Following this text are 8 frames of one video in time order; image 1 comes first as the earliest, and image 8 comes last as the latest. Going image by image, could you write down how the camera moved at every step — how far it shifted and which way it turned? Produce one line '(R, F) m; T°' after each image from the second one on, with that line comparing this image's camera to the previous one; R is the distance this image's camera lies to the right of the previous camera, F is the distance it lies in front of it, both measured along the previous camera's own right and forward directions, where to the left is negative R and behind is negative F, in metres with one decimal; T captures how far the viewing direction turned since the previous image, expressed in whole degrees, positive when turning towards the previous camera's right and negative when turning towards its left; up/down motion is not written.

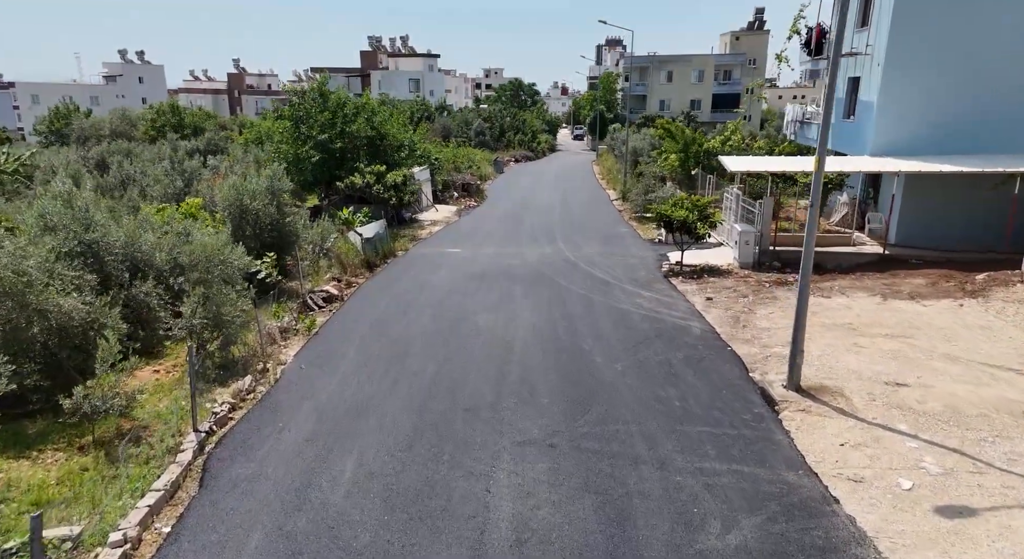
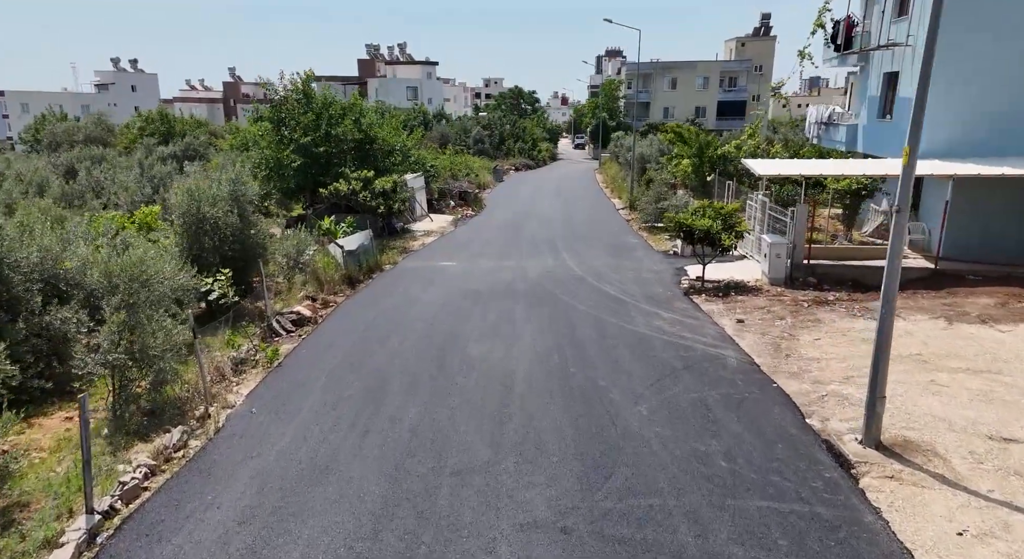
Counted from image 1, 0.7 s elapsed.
(0.0, +2.0) m; 0°
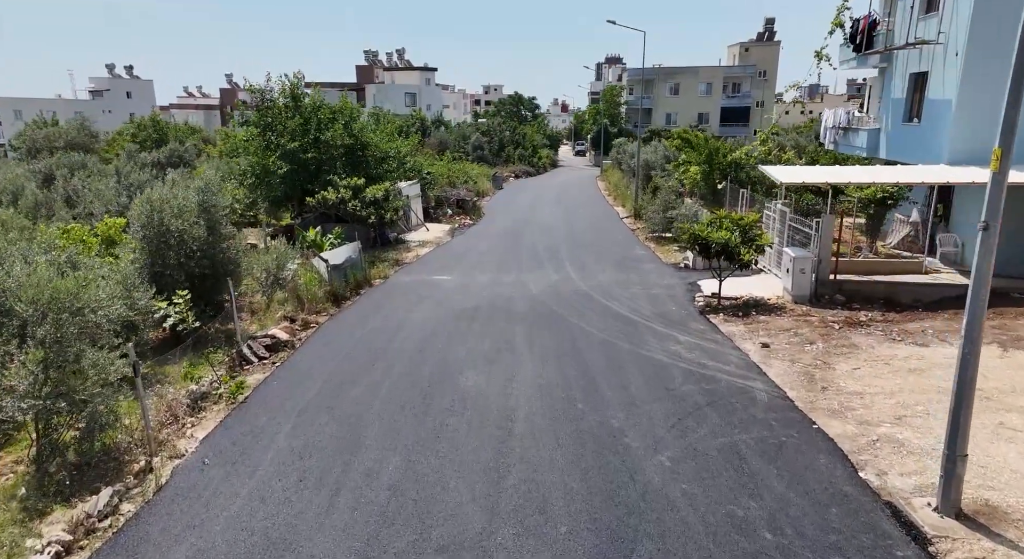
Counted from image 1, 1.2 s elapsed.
(0.0, +1.3) m; 0°
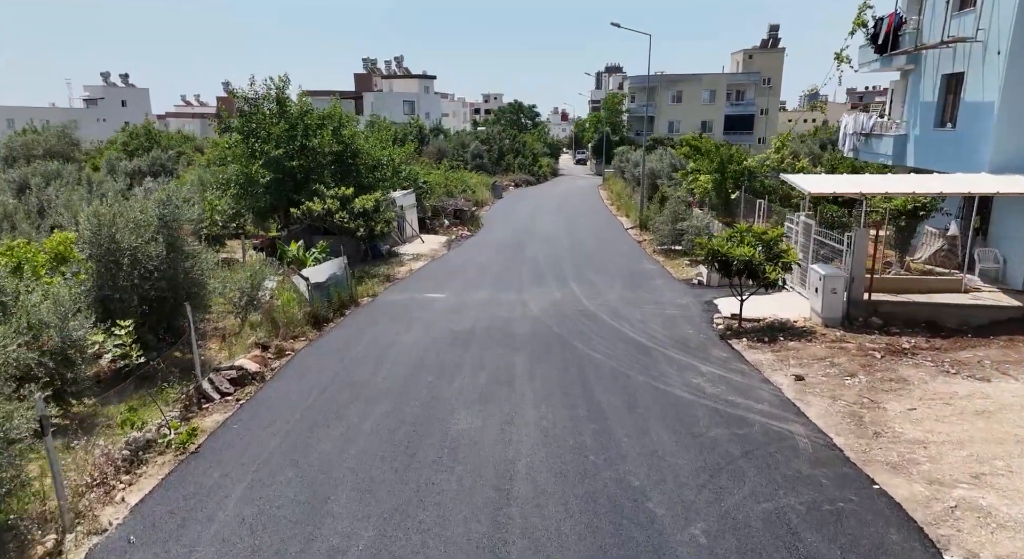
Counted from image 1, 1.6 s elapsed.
(0.0, +1.3) m; 0°
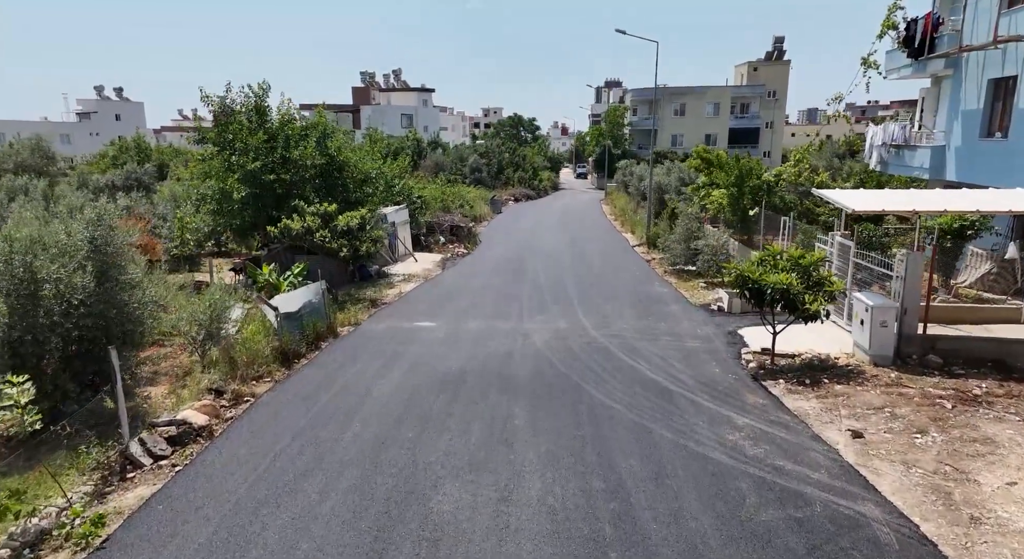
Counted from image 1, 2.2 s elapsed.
(0.0, +1.7) m; 0°
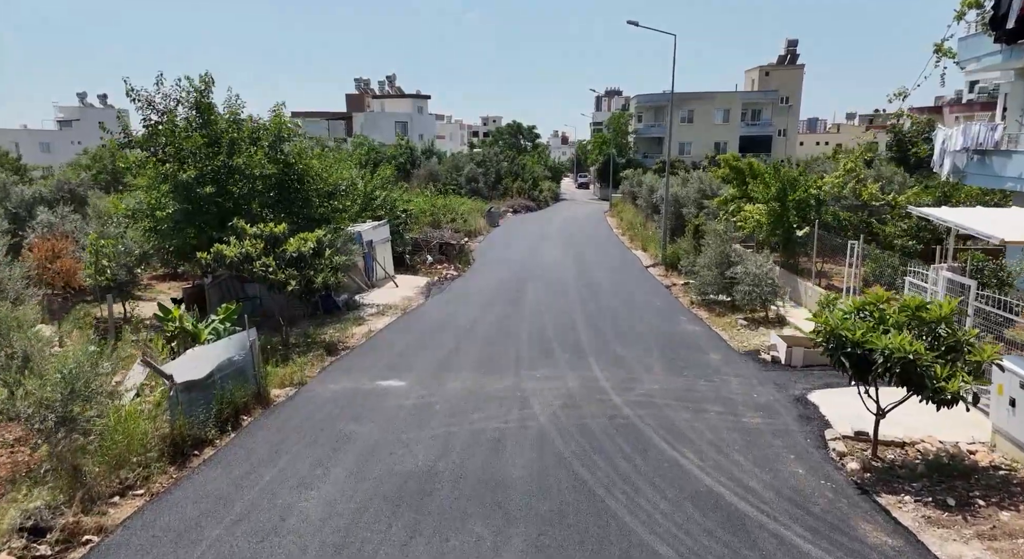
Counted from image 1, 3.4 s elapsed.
(+0.1, +3.4) m; 0°
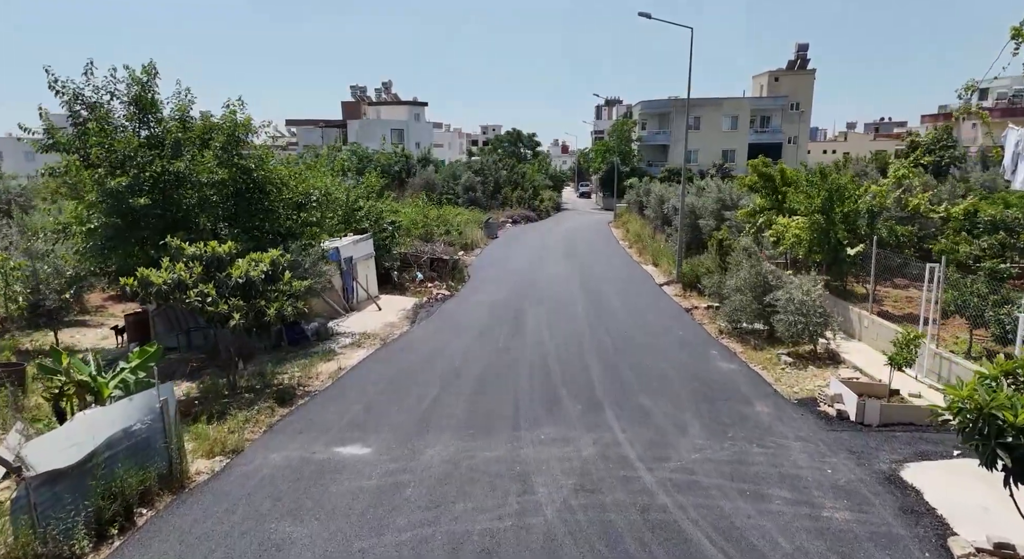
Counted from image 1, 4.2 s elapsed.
(0.0, +2.4) m; 0°
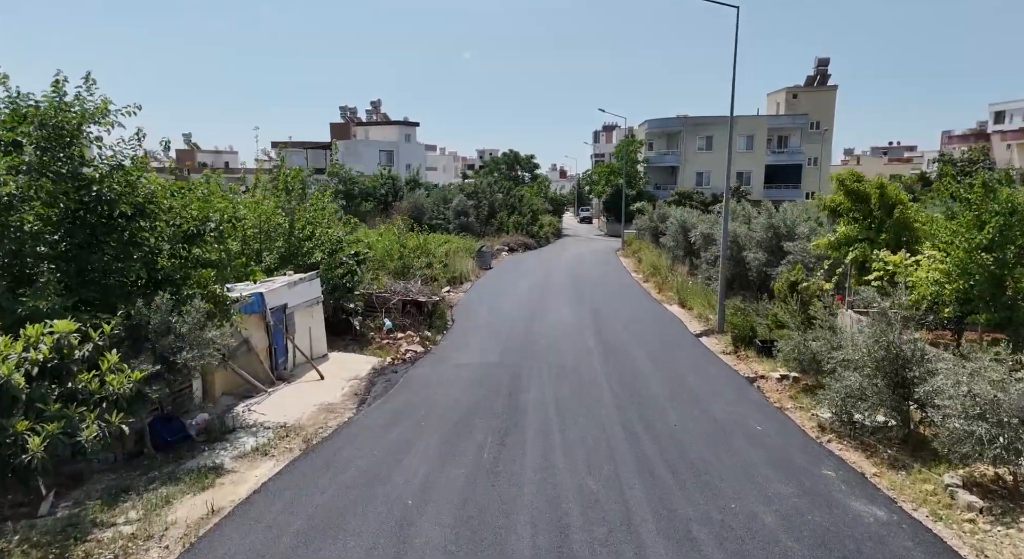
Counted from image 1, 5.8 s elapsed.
(+0.1, +4.9) m; 0°
